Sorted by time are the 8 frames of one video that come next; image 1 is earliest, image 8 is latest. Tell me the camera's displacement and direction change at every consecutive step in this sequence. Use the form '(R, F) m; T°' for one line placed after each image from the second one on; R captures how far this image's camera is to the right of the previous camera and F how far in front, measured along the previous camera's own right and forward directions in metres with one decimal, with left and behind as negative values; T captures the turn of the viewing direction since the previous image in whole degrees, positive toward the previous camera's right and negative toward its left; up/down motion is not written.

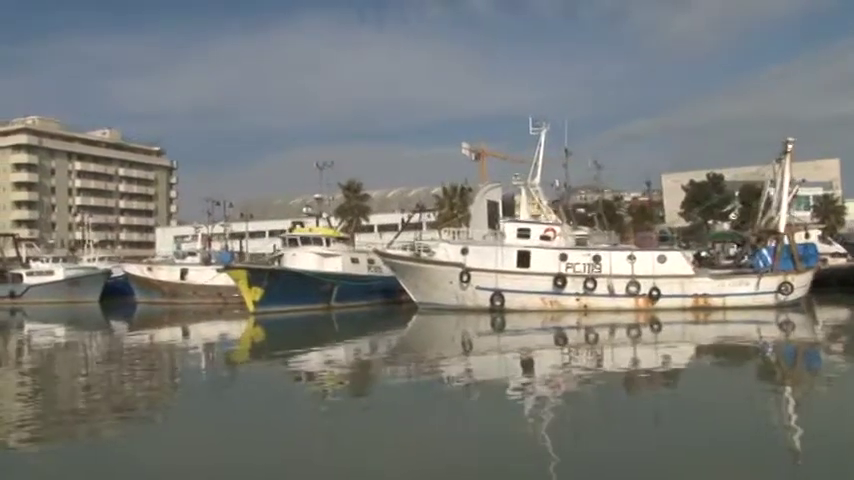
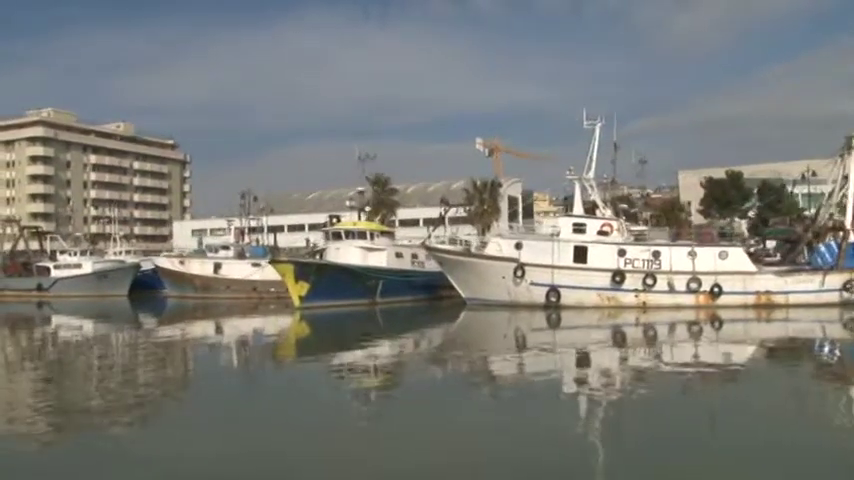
(-1.2, +0.3) m; 0°
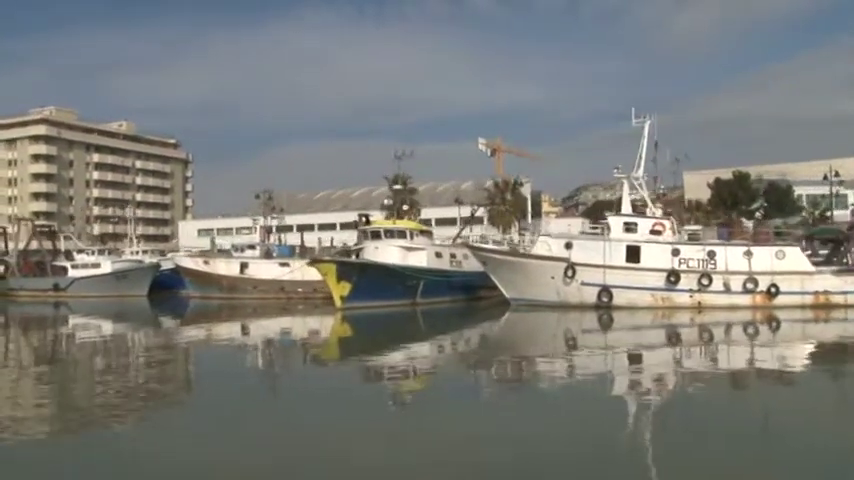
(-1.3, +0.4) m; +1°
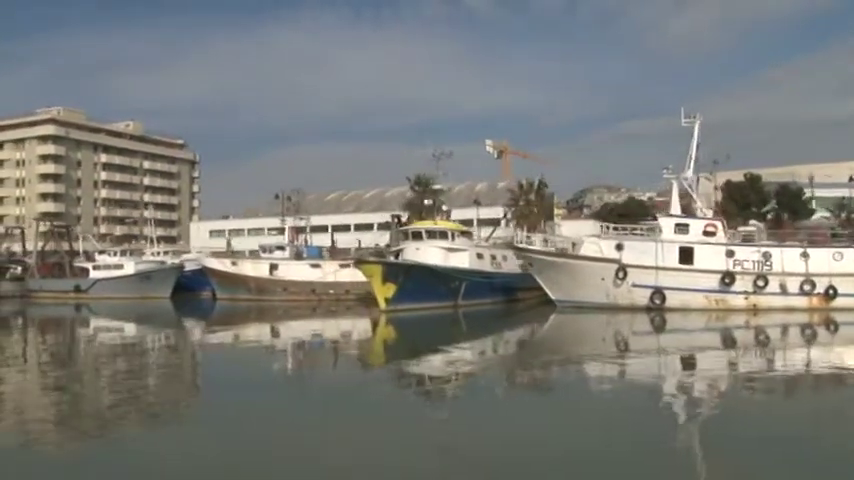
(-1.2, +0.3) m; +1°
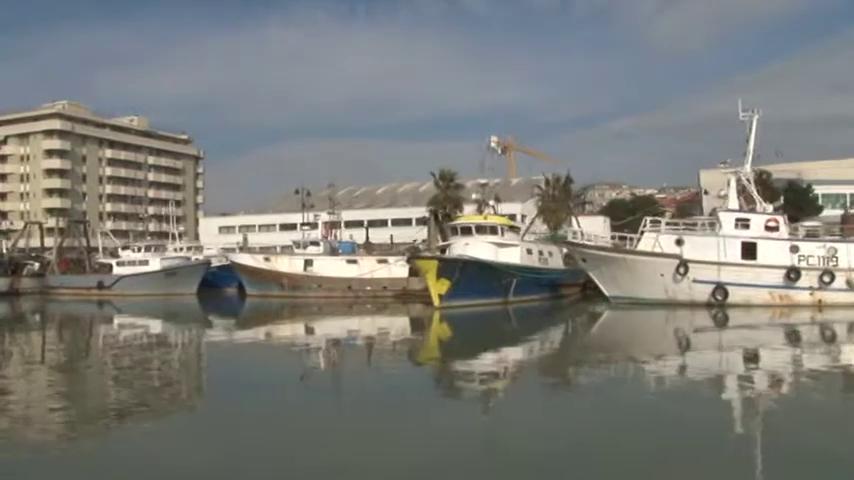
(-1.4, +0.4) m; +1°
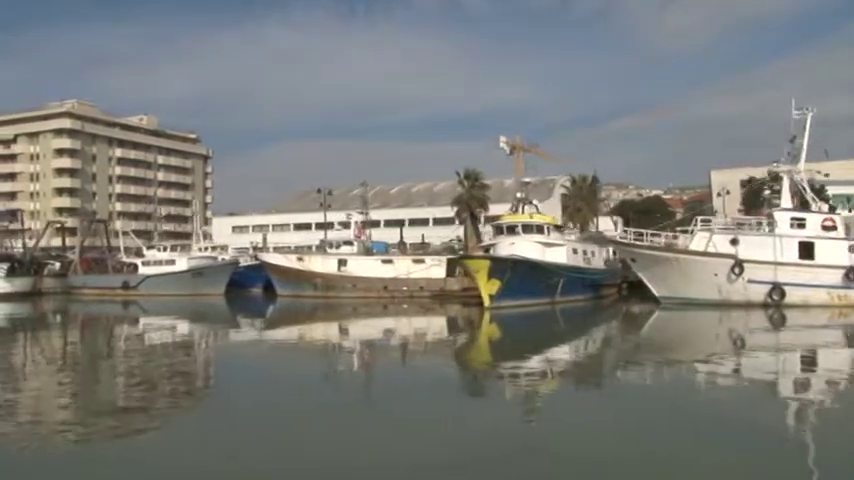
(-1.2, +0.2) m; 0°
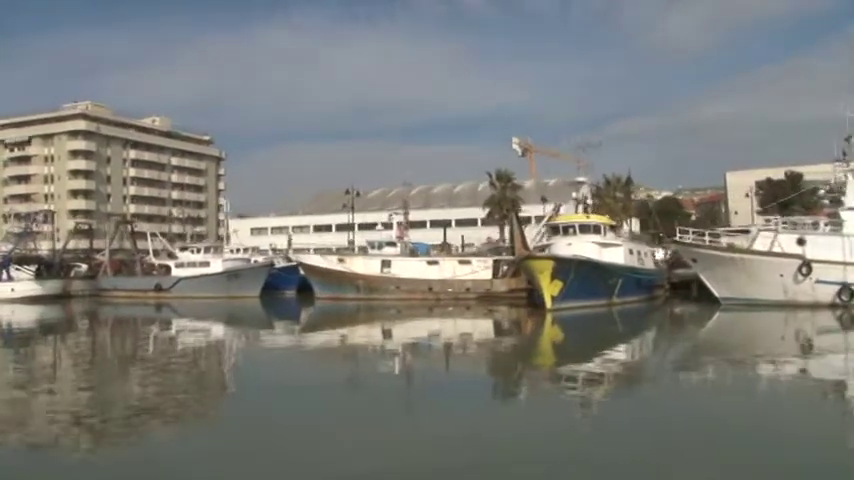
(-1.4, +0.3) m; 0°
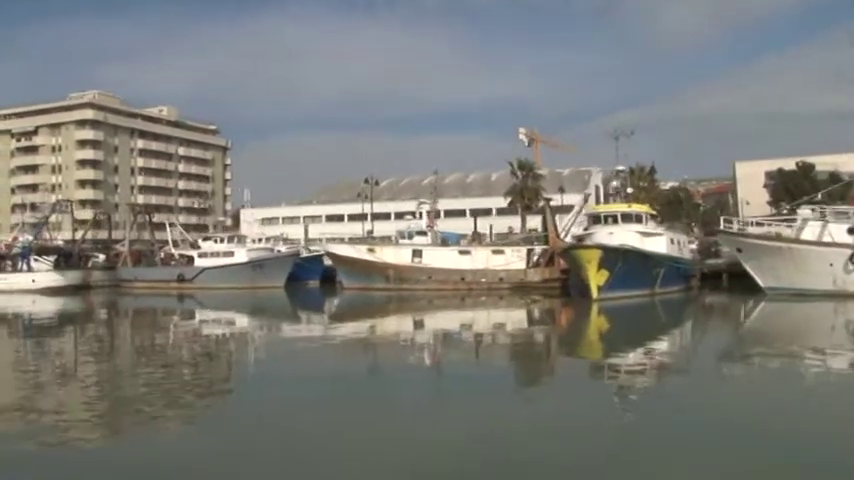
(-1.0, +0.3) m; 0°
